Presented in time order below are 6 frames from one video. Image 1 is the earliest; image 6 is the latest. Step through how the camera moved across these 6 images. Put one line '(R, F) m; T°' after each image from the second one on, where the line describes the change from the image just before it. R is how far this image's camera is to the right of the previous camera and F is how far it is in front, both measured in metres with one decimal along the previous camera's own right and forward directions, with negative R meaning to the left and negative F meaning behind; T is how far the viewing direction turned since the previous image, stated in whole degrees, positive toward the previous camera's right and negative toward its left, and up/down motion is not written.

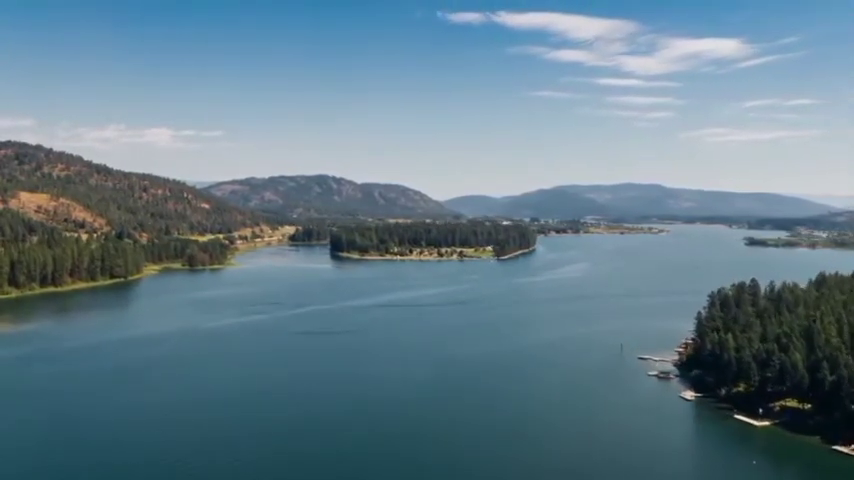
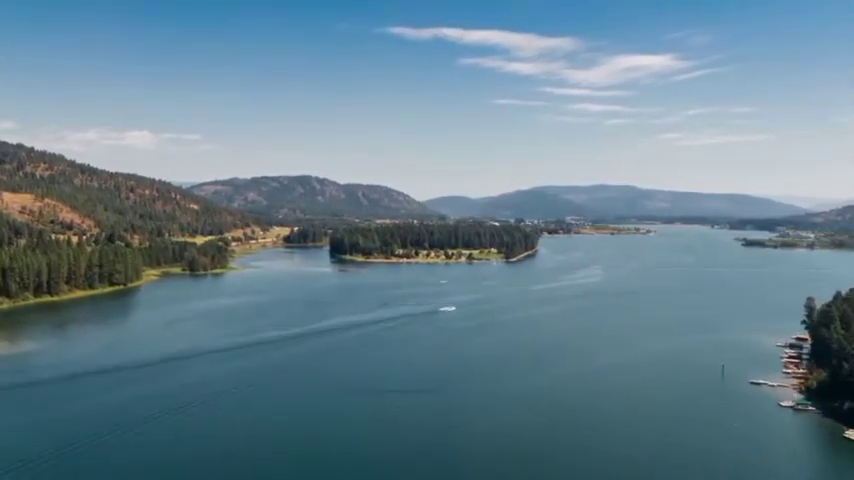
(-2.2, +3.2) m; +1°
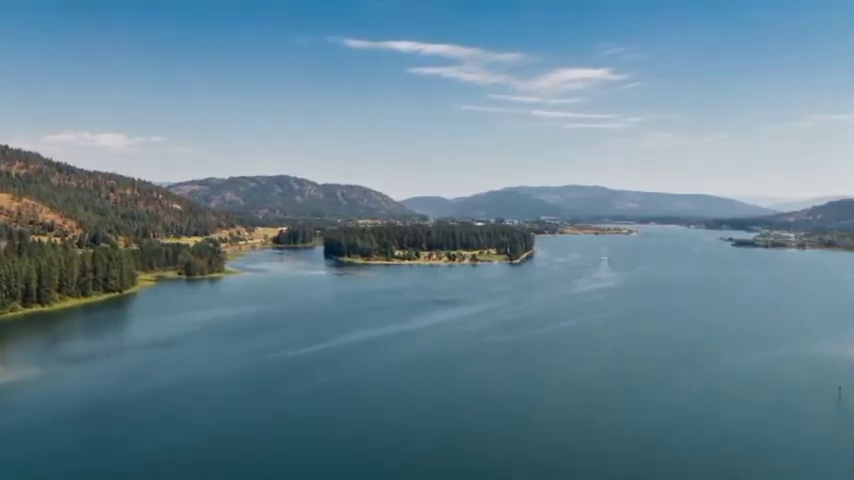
(-2.1, +2.8) m; +2°
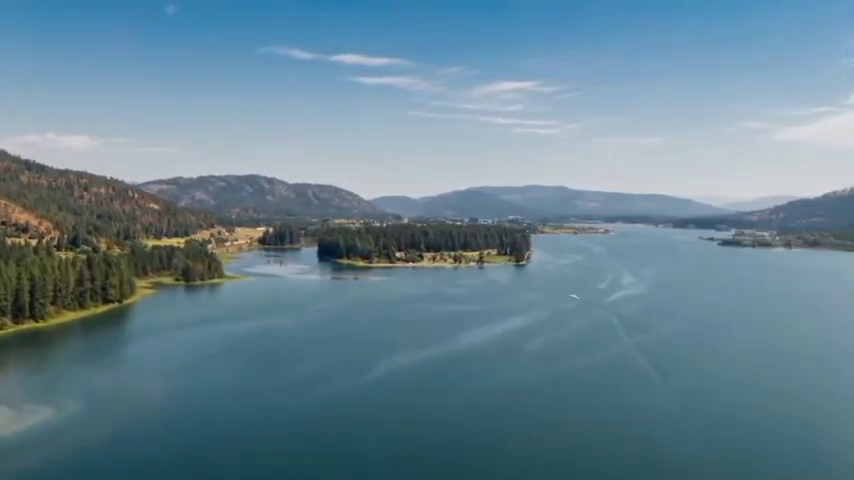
(-2.9, +3.7) m; +2°
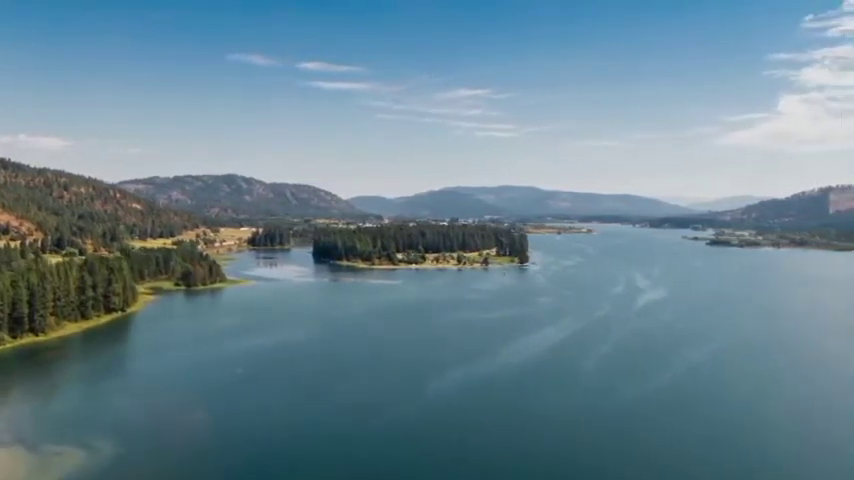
(-2.0, +2.3) m; +2°
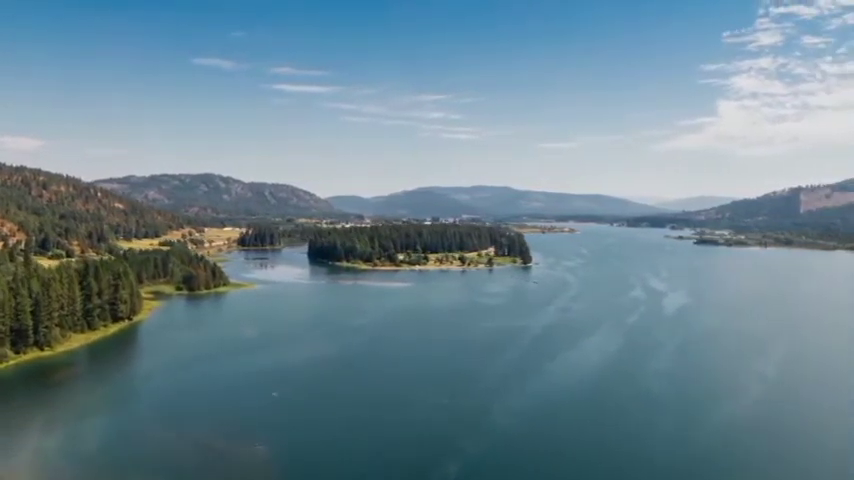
(-1.9, +2.1) m; +2°
